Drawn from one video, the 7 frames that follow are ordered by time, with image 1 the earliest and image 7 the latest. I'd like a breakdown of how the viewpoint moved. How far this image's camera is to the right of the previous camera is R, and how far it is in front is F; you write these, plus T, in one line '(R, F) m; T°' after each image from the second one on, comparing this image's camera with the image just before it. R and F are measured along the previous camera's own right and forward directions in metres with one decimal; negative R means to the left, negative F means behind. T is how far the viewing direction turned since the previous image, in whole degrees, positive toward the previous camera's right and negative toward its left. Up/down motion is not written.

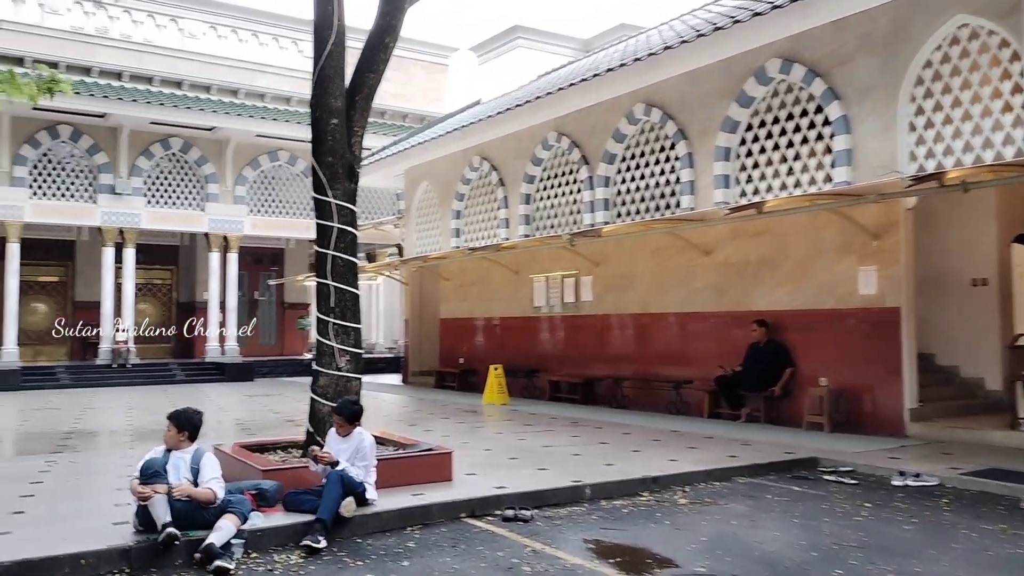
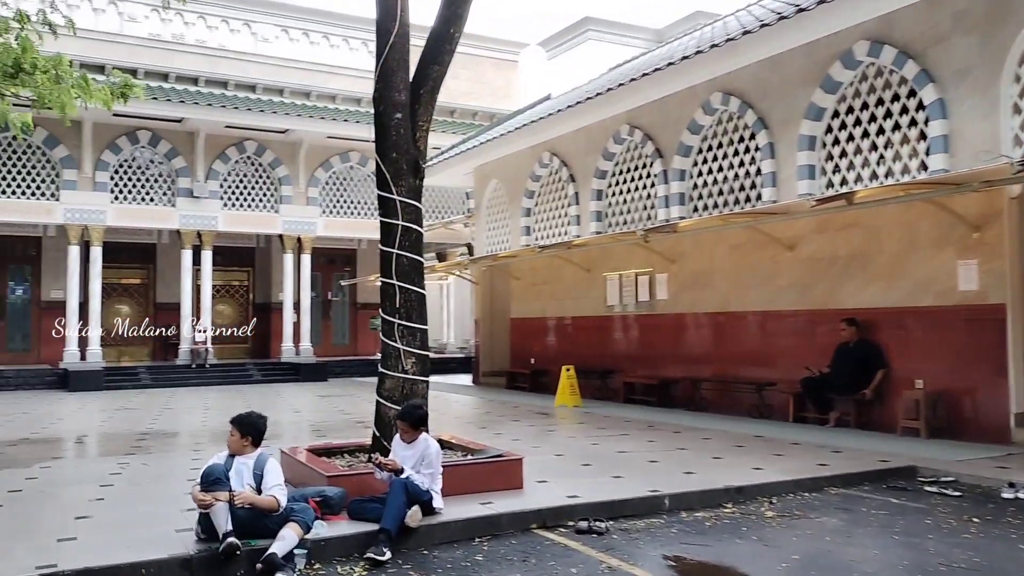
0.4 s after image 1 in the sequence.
(0.0, +0.3) m; -5°
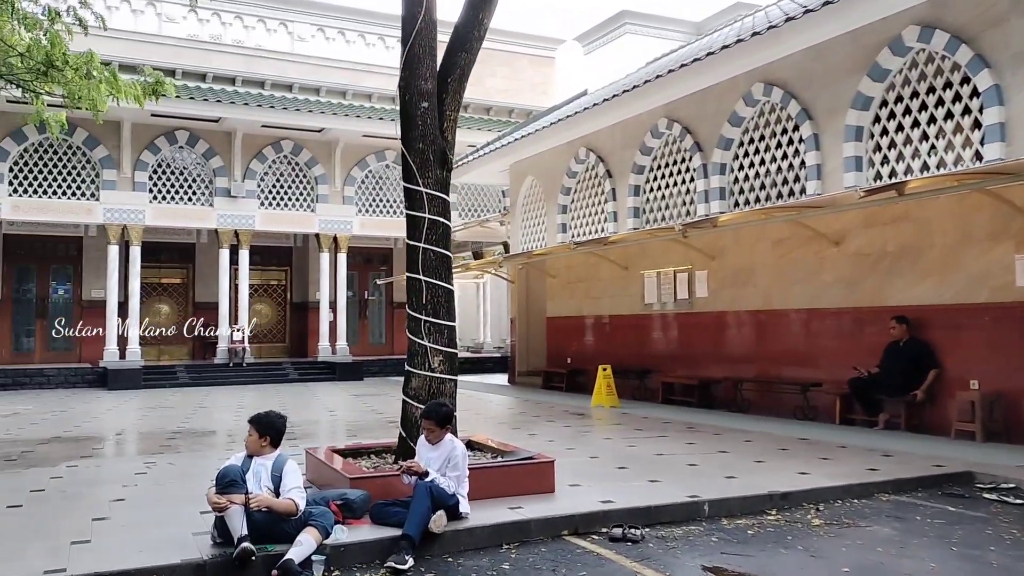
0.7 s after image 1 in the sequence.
(+0.1, +0.3) m; -3°
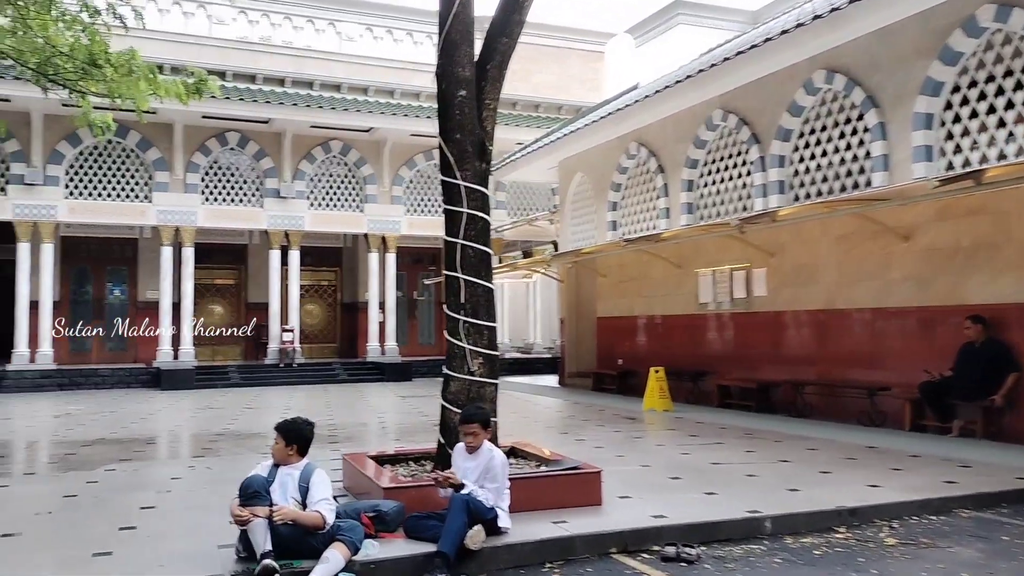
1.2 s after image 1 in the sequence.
(+0.1, +0.4) m; -4°
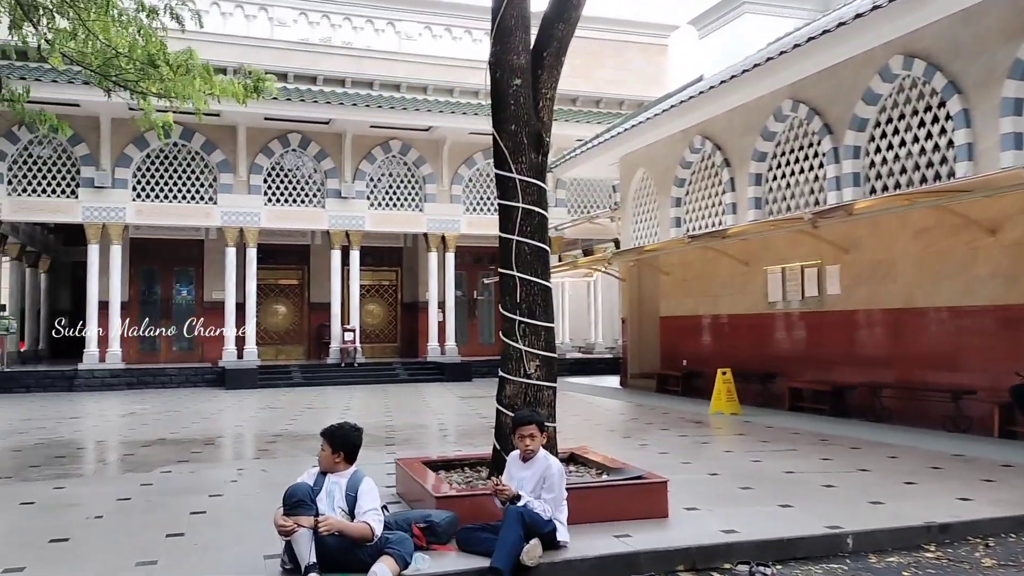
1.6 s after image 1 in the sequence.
(0.0, +0.3) m; -4°
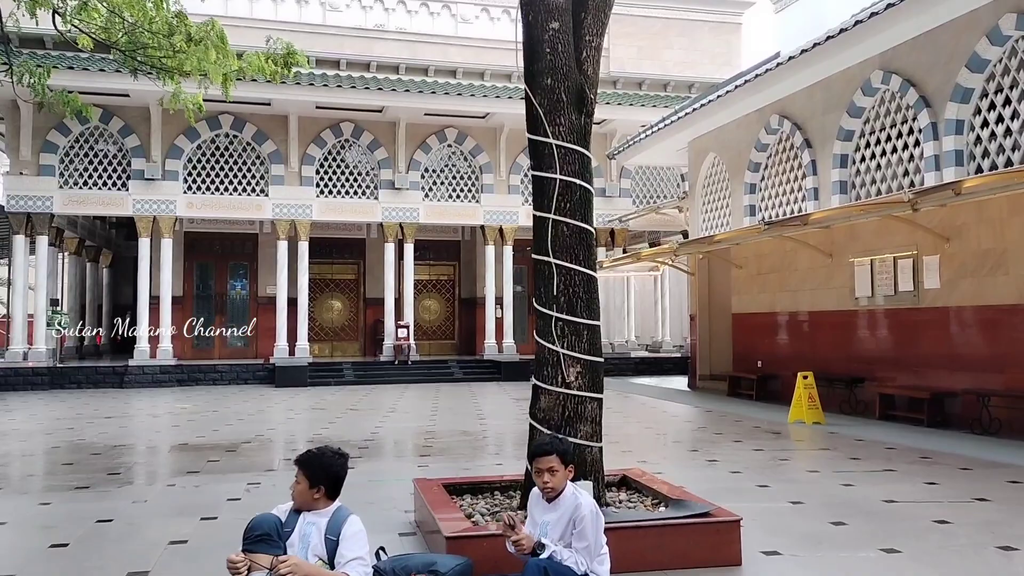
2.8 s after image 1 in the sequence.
(+0.2, +1.0) m; -5°
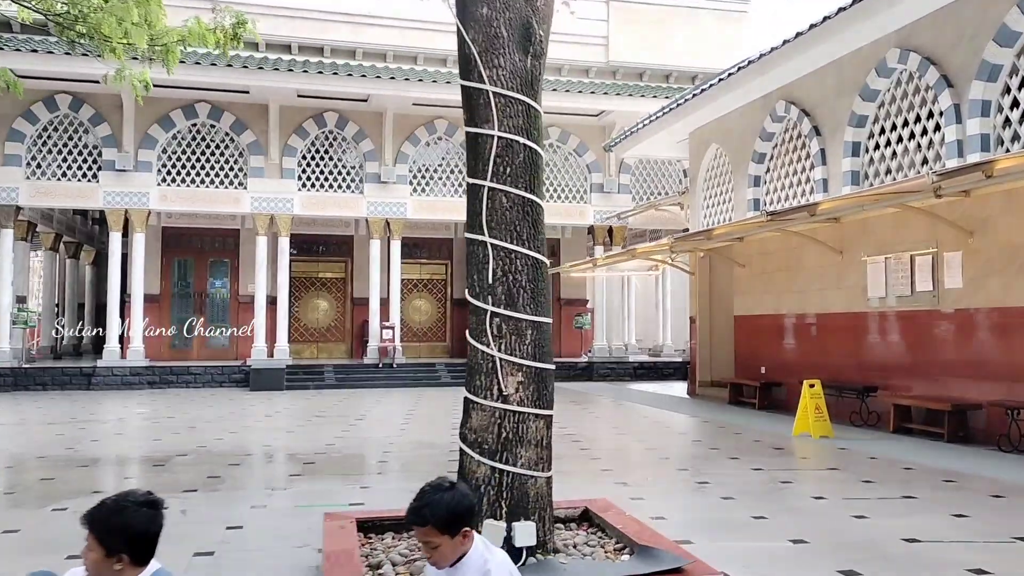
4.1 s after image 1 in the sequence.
(+0.4, +1.0) m; -1°
